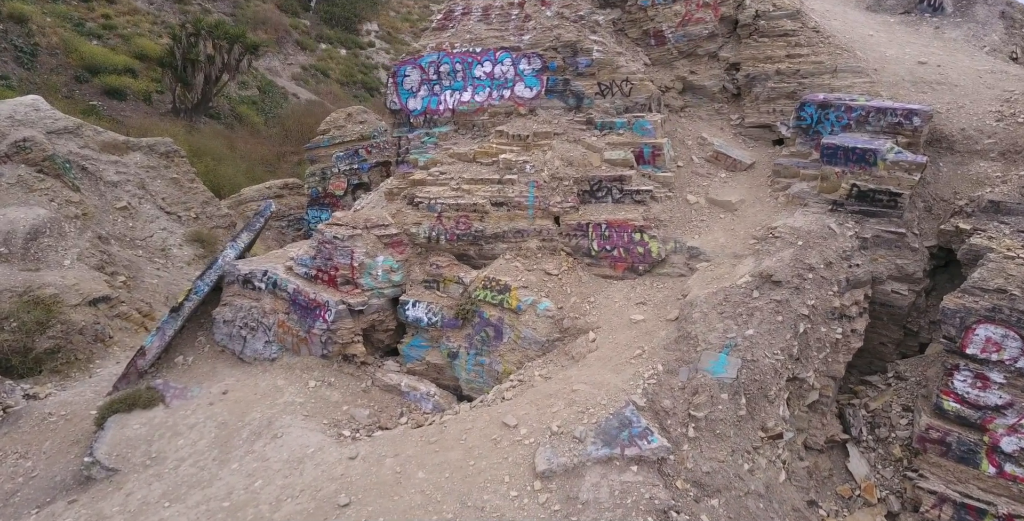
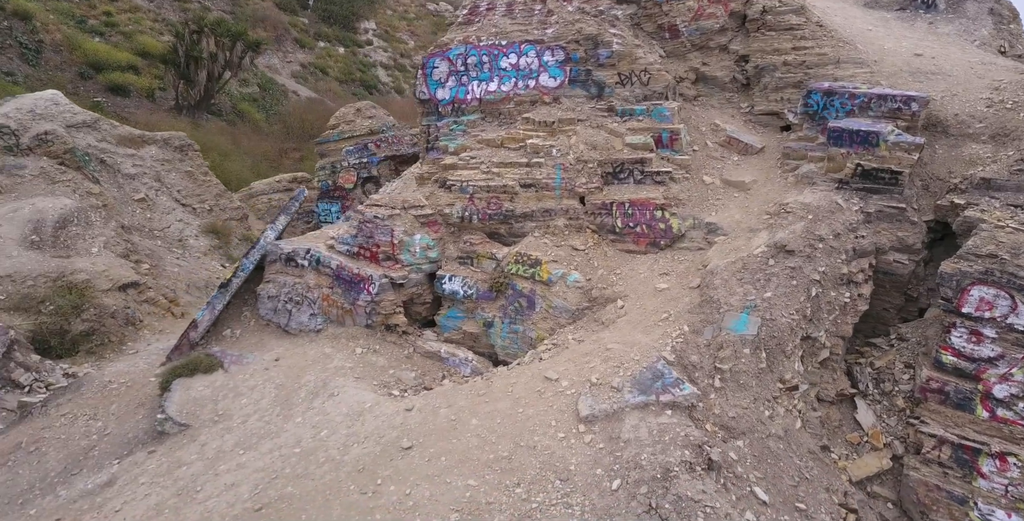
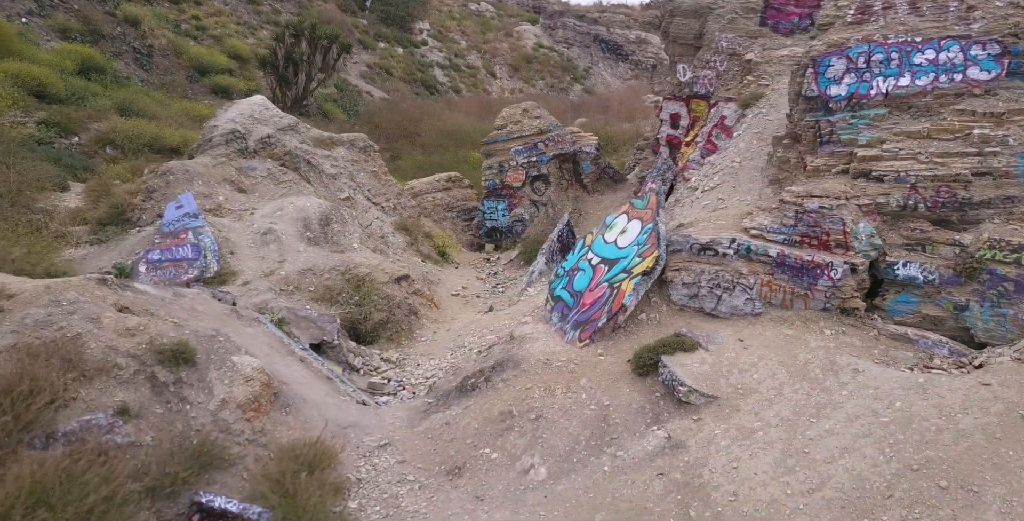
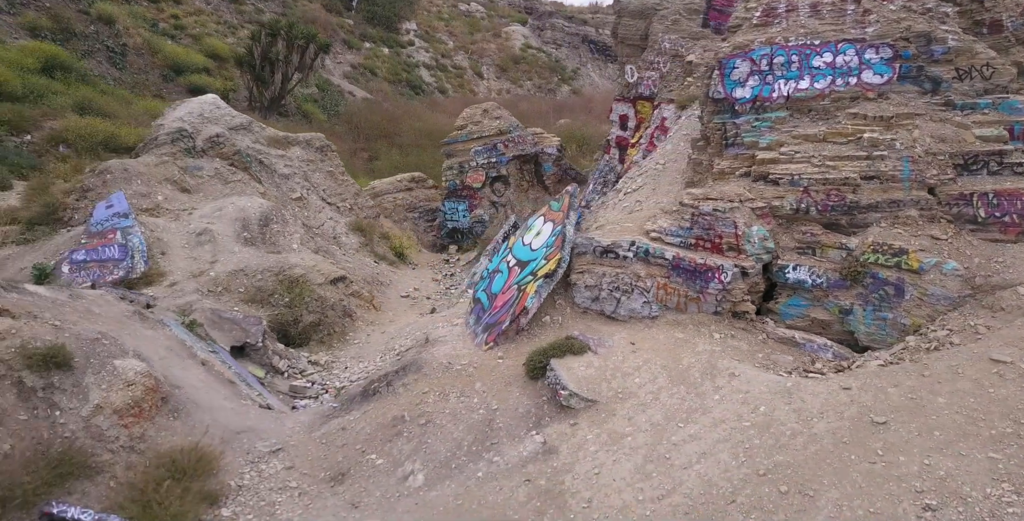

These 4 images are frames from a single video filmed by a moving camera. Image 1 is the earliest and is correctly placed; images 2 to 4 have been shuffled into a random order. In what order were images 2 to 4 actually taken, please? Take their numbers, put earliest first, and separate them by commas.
2, 4, 3
